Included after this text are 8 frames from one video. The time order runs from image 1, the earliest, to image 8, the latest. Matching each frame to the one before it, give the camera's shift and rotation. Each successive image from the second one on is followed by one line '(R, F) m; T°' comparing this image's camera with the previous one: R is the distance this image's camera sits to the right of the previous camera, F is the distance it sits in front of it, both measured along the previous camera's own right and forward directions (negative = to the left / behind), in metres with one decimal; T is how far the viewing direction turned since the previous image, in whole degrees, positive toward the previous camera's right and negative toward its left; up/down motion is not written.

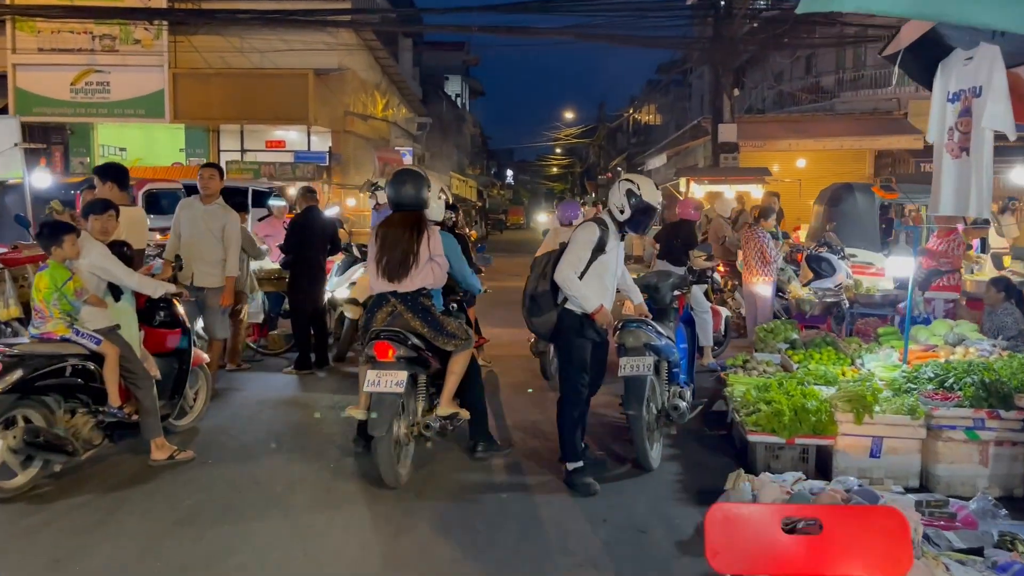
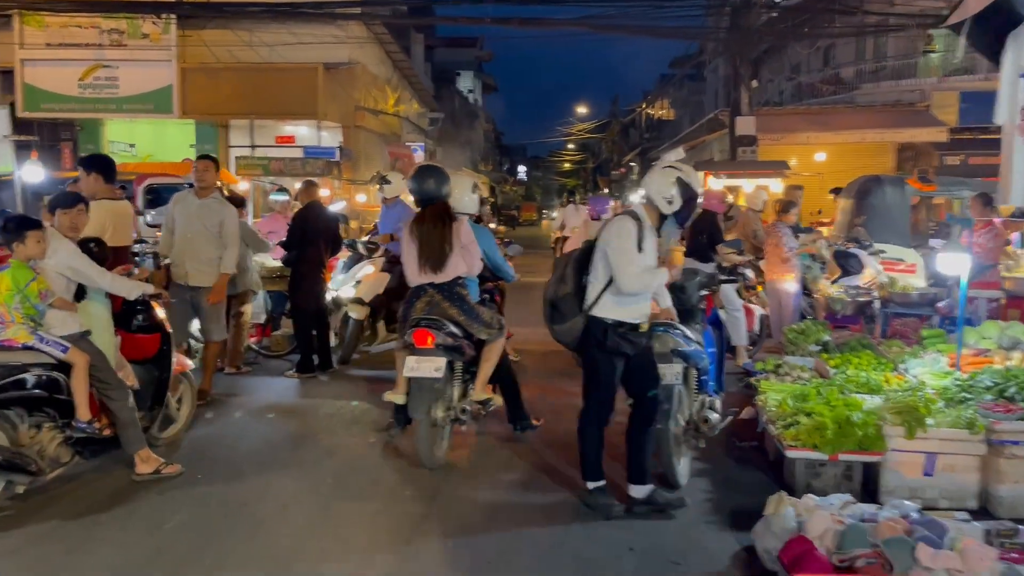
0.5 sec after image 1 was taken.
(0.0, +0.4) m; -1°
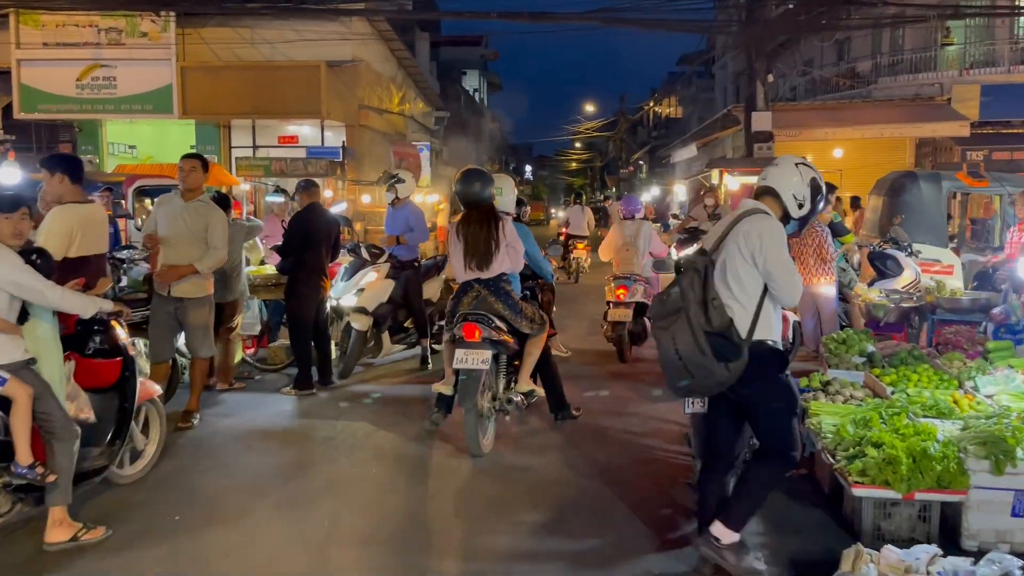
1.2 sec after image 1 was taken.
(-0.1, +0.6) m; 0°
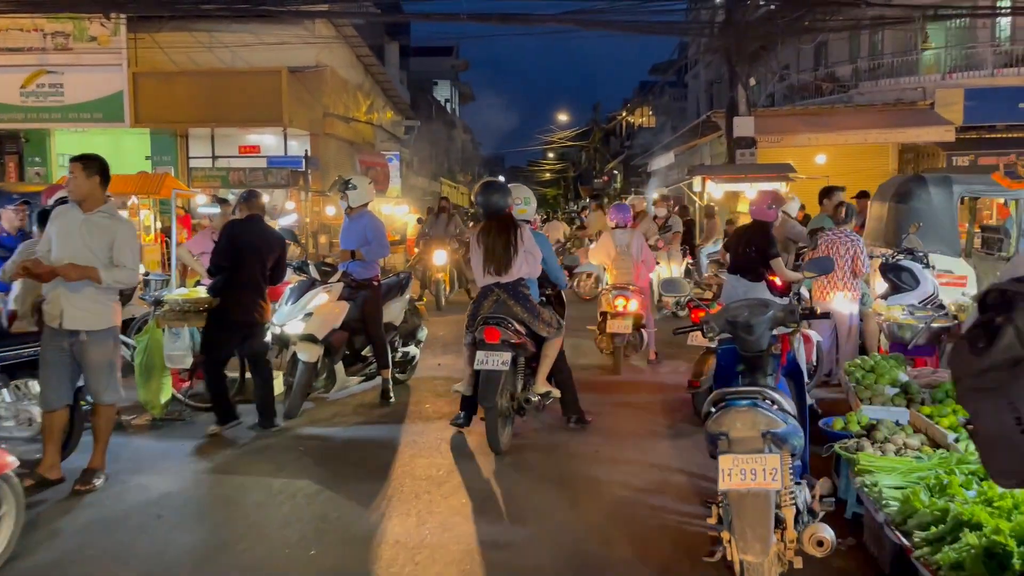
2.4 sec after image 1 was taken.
(0.0, +1.0) m; +2°
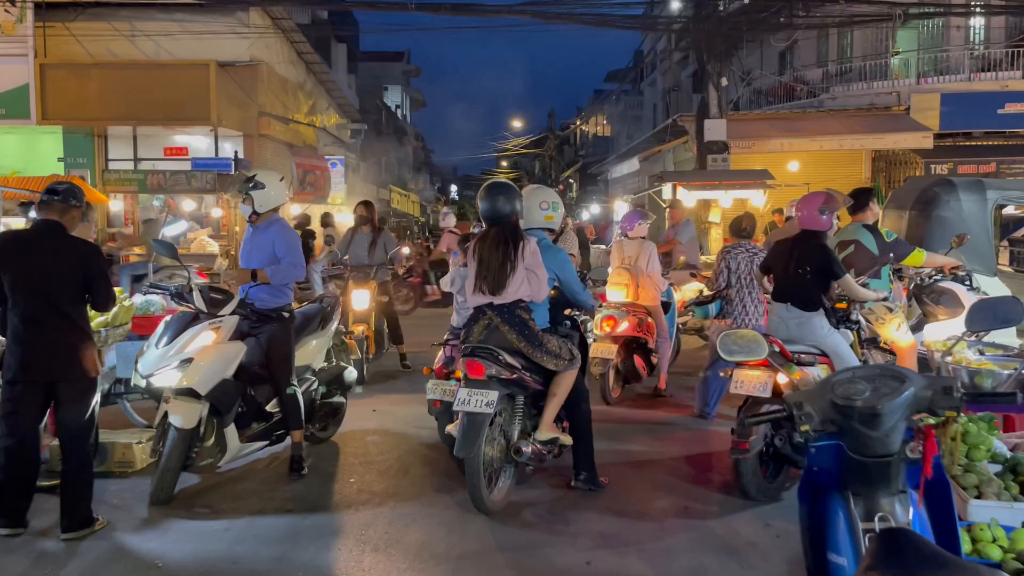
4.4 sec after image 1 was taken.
(0.0, +1.7) m; +3°
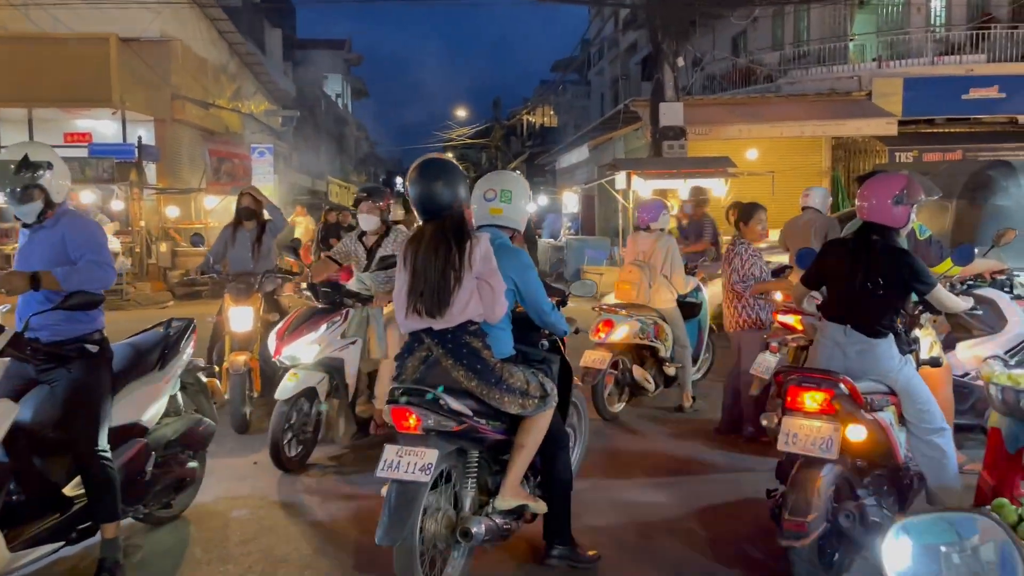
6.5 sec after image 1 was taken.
(+0.2, +1.6) m; +4°
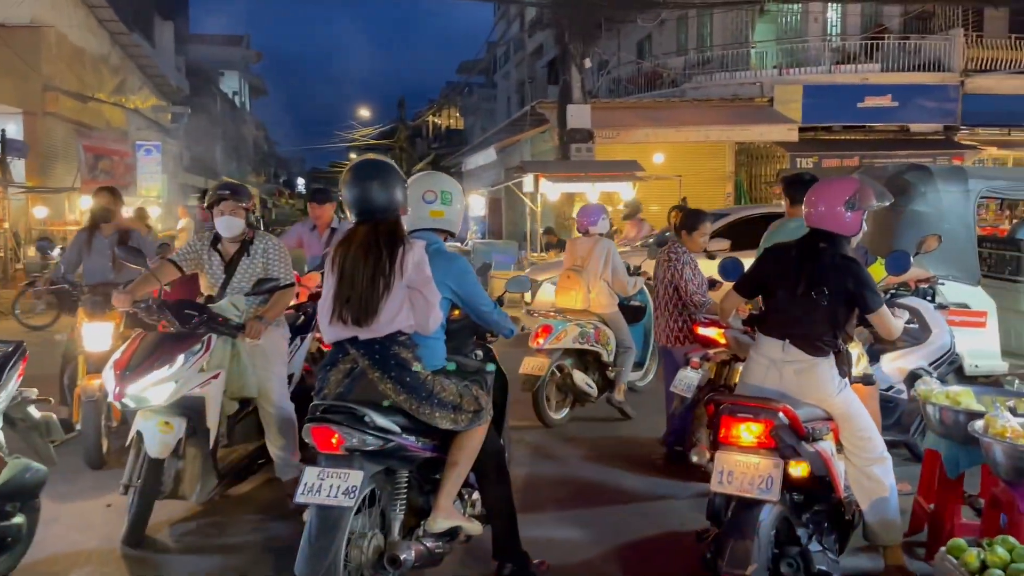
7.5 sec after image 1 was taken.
(+0.1, +0.6) m; +6°
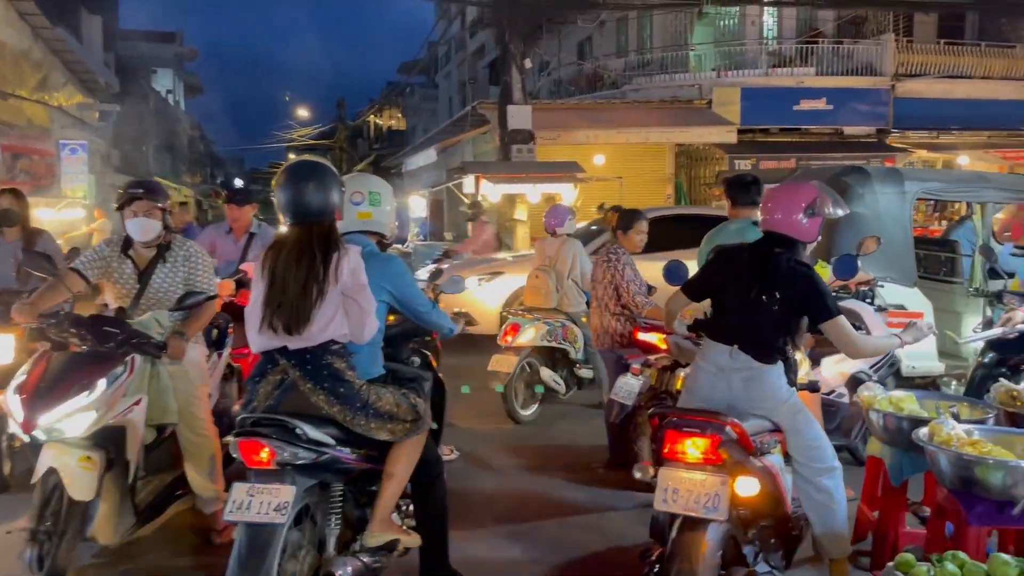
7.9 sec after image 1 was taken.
(+0.1, +0.2) m; +4°
